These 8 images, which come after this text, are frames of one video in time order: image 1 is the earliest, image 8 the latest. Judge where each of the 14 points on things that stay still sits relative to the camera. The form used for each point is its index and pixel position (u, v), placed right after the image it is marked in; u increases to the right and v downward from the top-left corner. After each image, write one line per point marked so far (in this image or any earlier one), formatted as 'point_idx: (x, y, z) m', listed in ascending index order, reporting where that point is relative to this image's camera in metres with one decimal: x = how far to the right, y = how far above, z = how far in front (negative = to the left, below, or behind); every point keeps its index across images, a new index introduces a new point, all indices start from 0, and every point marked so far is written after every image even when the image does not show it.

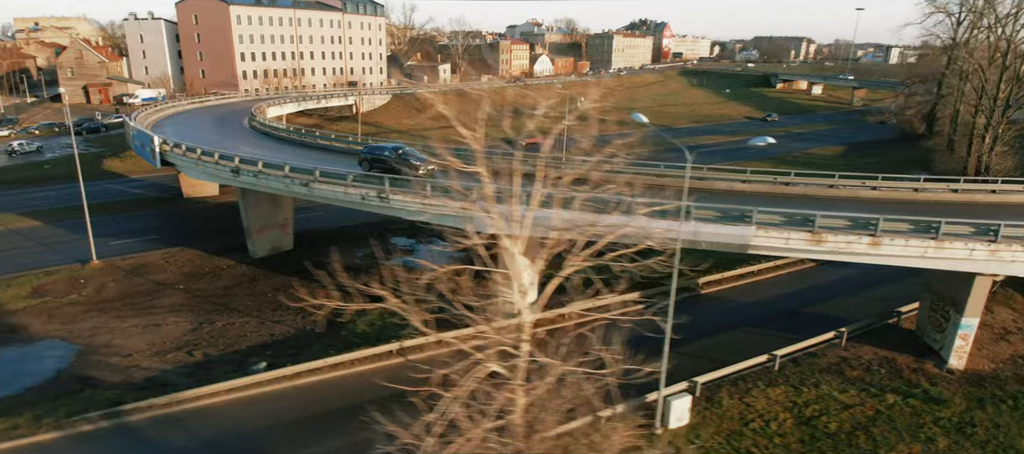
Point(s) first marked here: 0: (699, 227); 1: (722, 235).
0: (+5.2, -0.1, +17.0) m
1: (+5.8, -0.3, +16.9) m
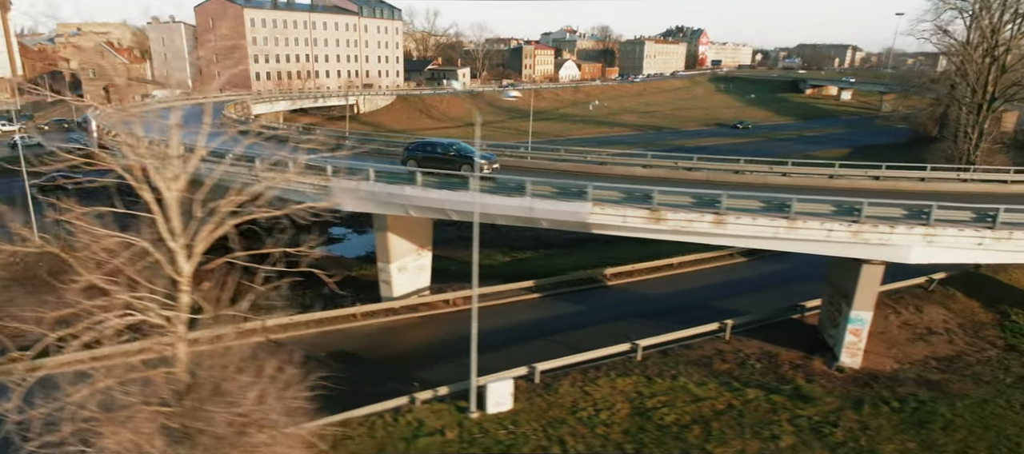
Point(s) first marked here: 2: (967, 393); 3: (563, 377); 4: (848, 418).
0: (+0.6, +0.6, +16.1) m
1: (+1.2, +0.4, +15.9) m
2: (+12.7, -4.6, +16.4) m
3: (+1.4, -4.2, +16.8) m
4: (+8.5, -4.8, +15.1) m
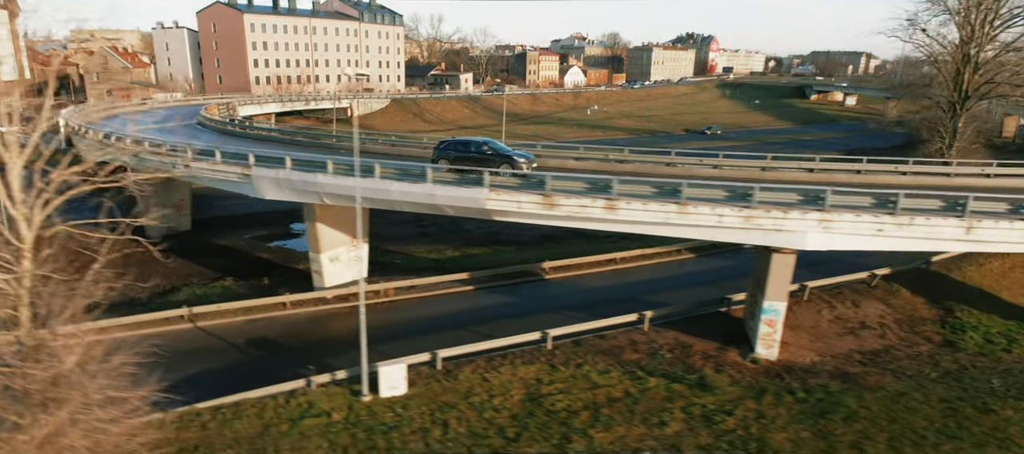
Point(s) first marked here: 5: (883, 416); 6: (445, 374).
0: (-2.1, +1.0, +16.2) m
1: (-1.5, +0.8, +16.0) m
2: (+10.0, -4.3, +16.0) m
3: (-1.3, -3.9, +16.8) m
4: (+5.8, -4.5, +14.8) m
5: (+9.1, -4.6, +14.5) m
6: (-1.9, -4.0, +16.5) m
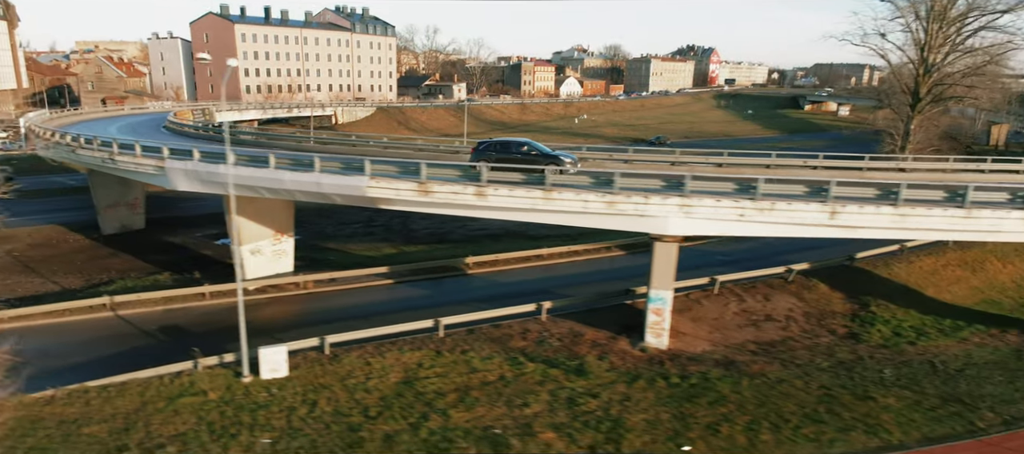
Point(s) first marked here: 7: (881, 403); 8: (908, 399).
0: (-5.3, +1.4, +16.6) m
1: (-4.7, +1.1, +16.4) m
2: (+6.8, -3.9, +16.1) m
3: (-4.5, -3.5, +17.1) m
4: (+2.6, -4.1, +15.0) m
5: (+5.9, -4.3, +14.6) m
6: (-5.1, -3.7, +16.8) m
7: (+9.1, -4.4, +14.8) m
8: (+10.1, -4.3, +15.1) m
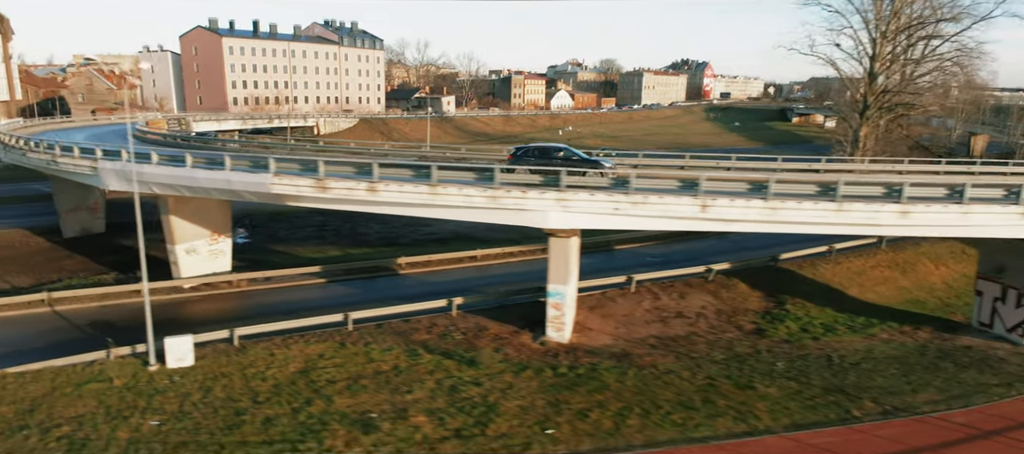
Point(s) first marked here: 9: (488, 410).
0: (-8.1, +1.5, +17.3) m
1: (-7.6, +1.3, +17.1) m
2: (+3.9, -3.8, +16.5) m
3: (-7.3, -3.4, +17.7) m
4: (-0.3, -4.0, +15.5) m
5: (+3.0, -4.1, +15.1) m
6: (-7.9, -3.6, +17.4) m
7: (+6.3, -4.2, +15.2) m
8: (+7.2, -4.2, +15.5) m
9: (-0.6, -4.3, +14.1) m
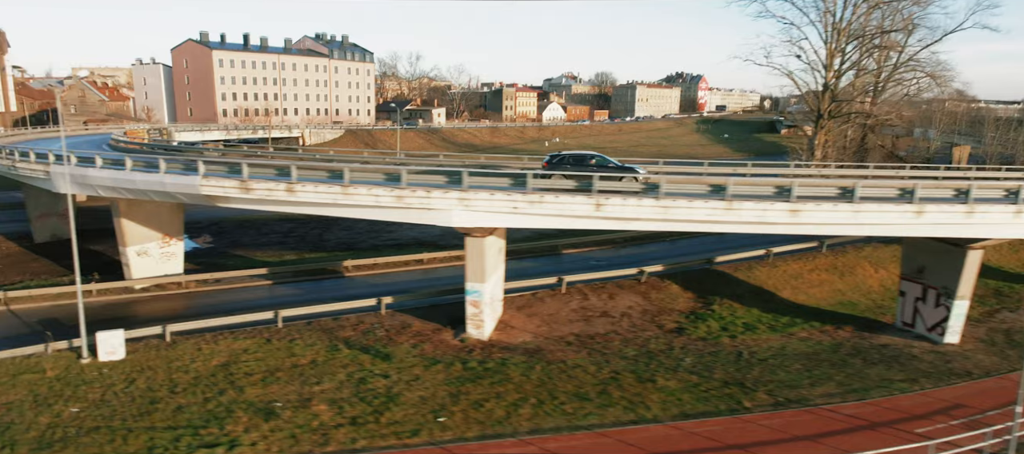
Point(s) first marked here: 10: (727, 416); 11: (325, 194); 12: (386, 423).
0: (-10.6, +1.5, +18.2) m
1: (-10.0, +1.3, +17.9) m
2: (+1.5, -3.8, +17.1) m
3: (-9.8, -3.4, +18.4) m
4: (-2.8, -3.9, +16.1) m
5: (+0.6, -4.1, +15.7) m
6: (-10.4, -3.6, +18.1) m
7: (+3.8, -4.2, +15.8) m
8: (+4.7, -4.2, +16.1) m
9: (-3.0, -4.3, +14.7) m
10: (+5.2, -4.6, +14.5) m
11: (-5.0, +0.9, +16.2) m
12: (-2.9, -4.5, +13.8) m
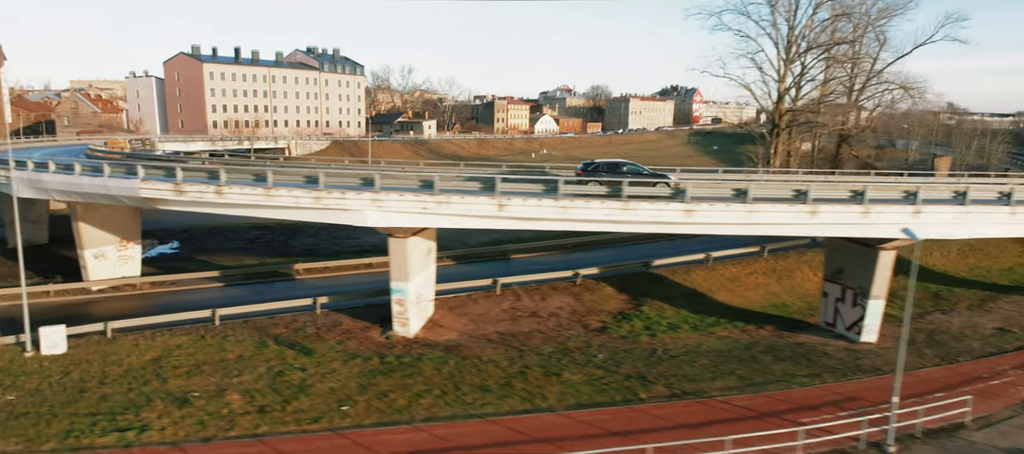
0: (-13.0, +1.4, +19.1) m
1: (-12.4, +1.2, +18.9) m
2: (-1.0, -3.8, +17.9) m
3: (-12.2, -3.5, +19.3) m
4: (-5.2, -3.9, +16.9) m
5: (-1.9, -4.1, +16.5) m
6: (-12.8, -3.6, +19.0) m
7: (+1.4, -4.2, +16.5) m
8: (+2.3, -4.2, +16.8) m
9: (-5.5, -4.2, +15.5) m
10: (+2.7, -4.6, +15.2) m
11: (-7.5, +0.9, +17.2) m
12: (-5.4, -4.5, +14.6) m
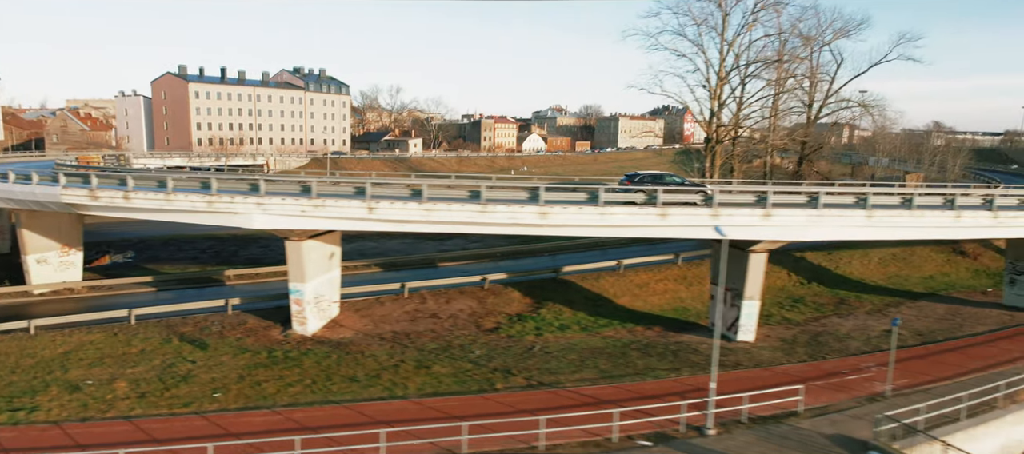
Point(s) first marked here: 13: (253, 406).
0: (-16.7, +1.3, +20.8) m
1: (-16.2, +1.1, +20.6) m
2: (-4.7, -4.0, +19.3) m
3: (-16.0, -3.6, +20.8) m
4: (-9.0, -4.0, +18.4) m
5: (-5.7, -4.2, +17.9) m
6: (-16.5, -3.8, +20.5) m
7: (-2.4, -4.3, +17.9) m
8: (-1.5, -4.3, +18.2) m
9: (-9.3, -4.3, +16.9) m
10: (-1.1, -4.6, +16.5) m
11: (-11.2, +0.8, +18.8) m
12: (-9.2, -4.5, +16.0) m
13: (-6.7, -4.6, +15.6) m
